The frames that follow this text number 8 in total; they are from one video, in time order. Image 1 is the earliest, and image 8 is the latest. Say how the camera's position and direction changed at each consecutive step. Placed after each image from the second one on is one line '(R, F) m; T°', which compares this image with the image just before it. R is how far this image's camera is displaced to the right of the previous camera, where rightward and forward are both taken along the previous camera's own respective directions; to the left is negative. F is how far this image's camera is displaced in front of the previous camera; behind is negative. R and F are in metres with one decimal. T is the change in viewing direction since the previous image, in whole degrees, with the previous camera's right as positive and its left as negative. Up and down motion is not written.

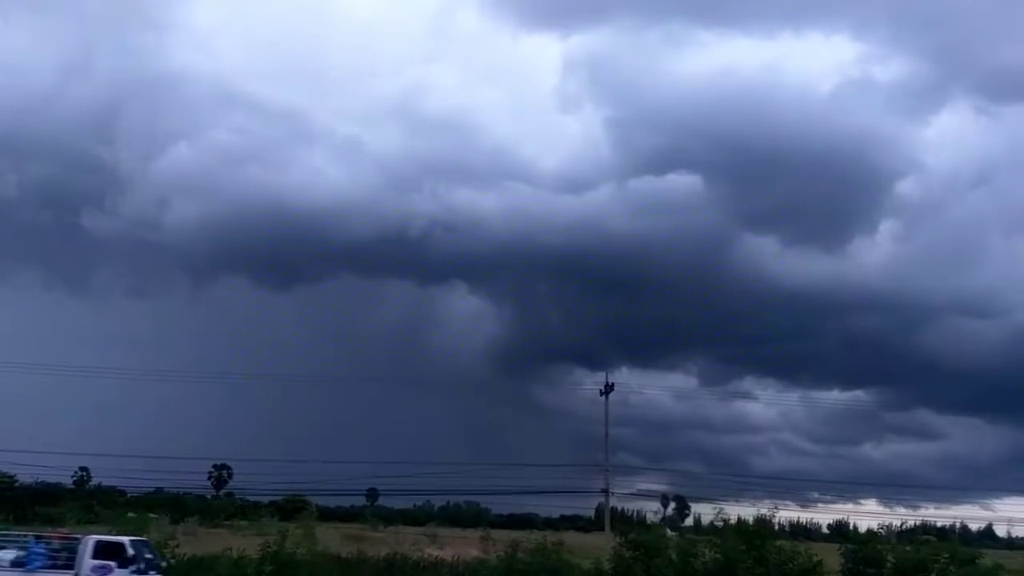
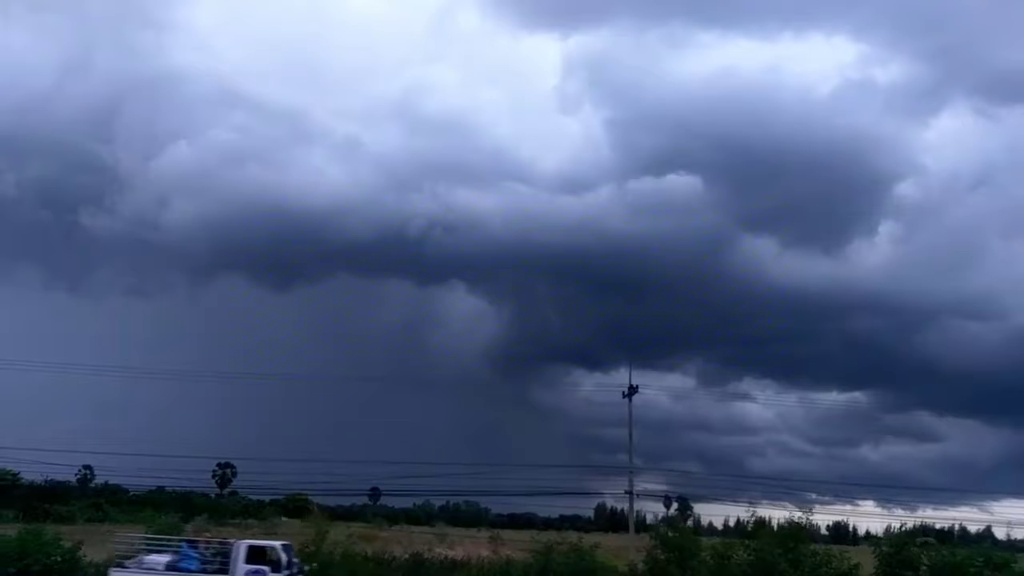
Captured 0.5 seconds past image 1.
(-0.5, -0.3) m; 0°
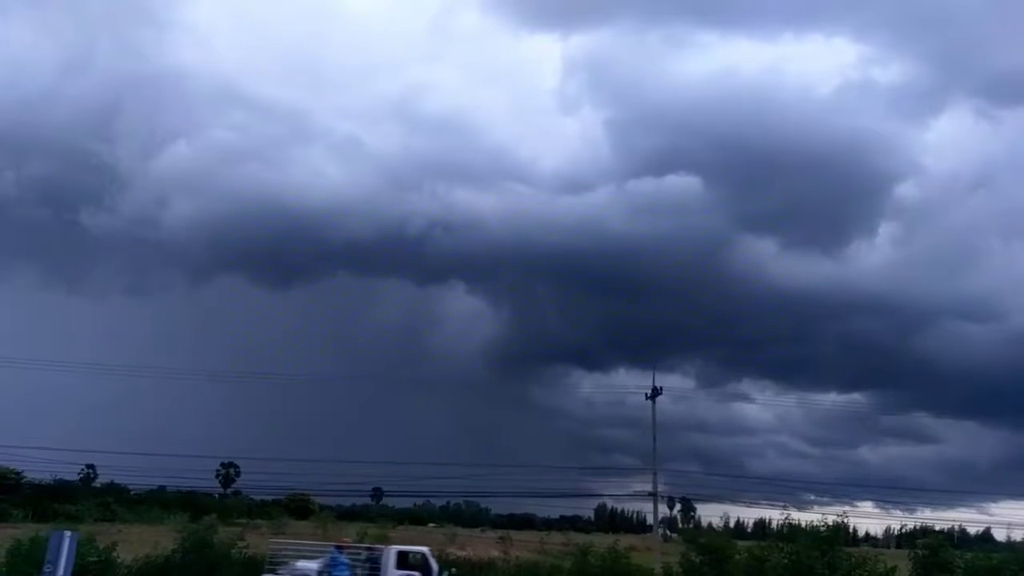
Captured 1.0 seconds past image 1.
(-0.6, +0.1) m; 0°
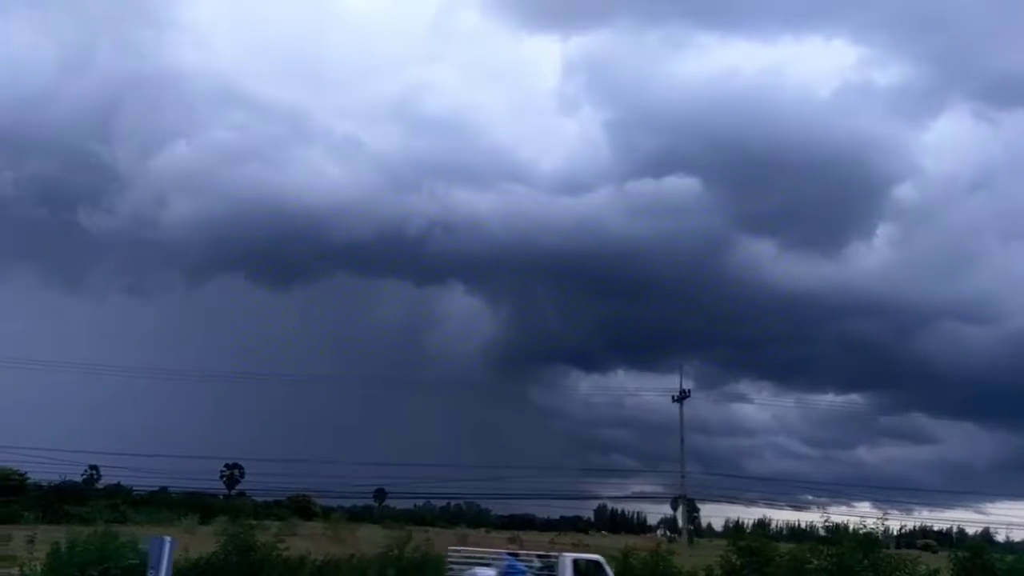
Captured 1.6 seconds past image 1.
(-0.6, -0.2) m; 0°
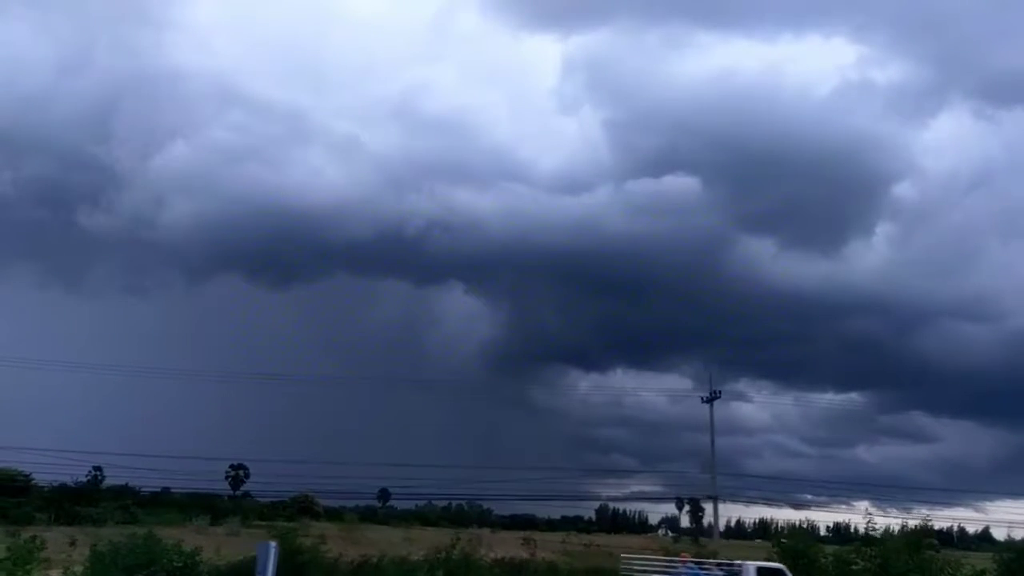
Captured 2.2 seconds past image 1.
(-0.7, 0.0) m; 0°
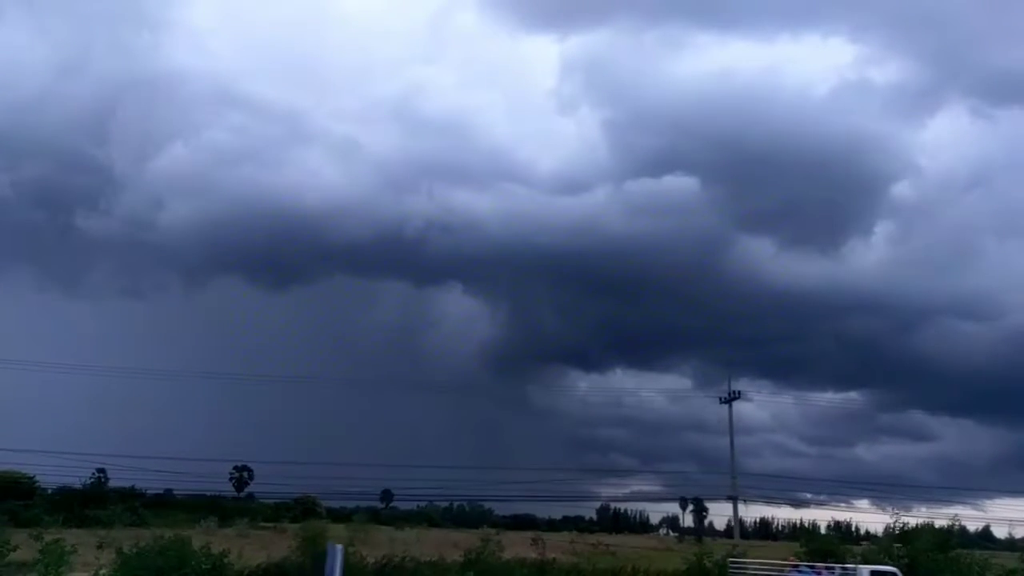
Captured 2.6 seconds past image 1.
(-0.5, 0.0) m; 0°
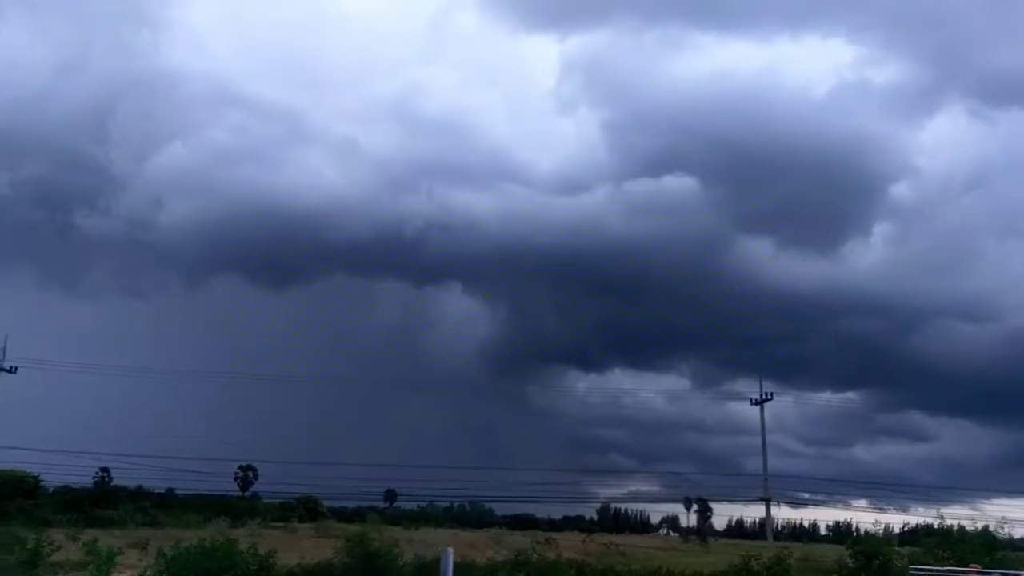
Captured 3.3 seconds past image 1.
(-0.7, -0.2) m; 0°
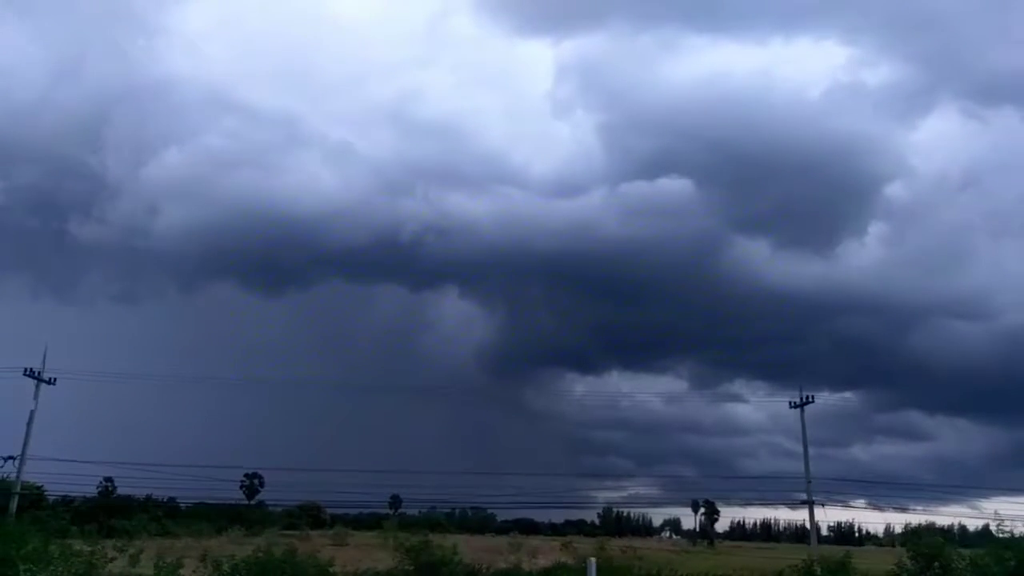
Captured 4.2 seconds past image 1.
(-1.1, +0.3) m; 0°
